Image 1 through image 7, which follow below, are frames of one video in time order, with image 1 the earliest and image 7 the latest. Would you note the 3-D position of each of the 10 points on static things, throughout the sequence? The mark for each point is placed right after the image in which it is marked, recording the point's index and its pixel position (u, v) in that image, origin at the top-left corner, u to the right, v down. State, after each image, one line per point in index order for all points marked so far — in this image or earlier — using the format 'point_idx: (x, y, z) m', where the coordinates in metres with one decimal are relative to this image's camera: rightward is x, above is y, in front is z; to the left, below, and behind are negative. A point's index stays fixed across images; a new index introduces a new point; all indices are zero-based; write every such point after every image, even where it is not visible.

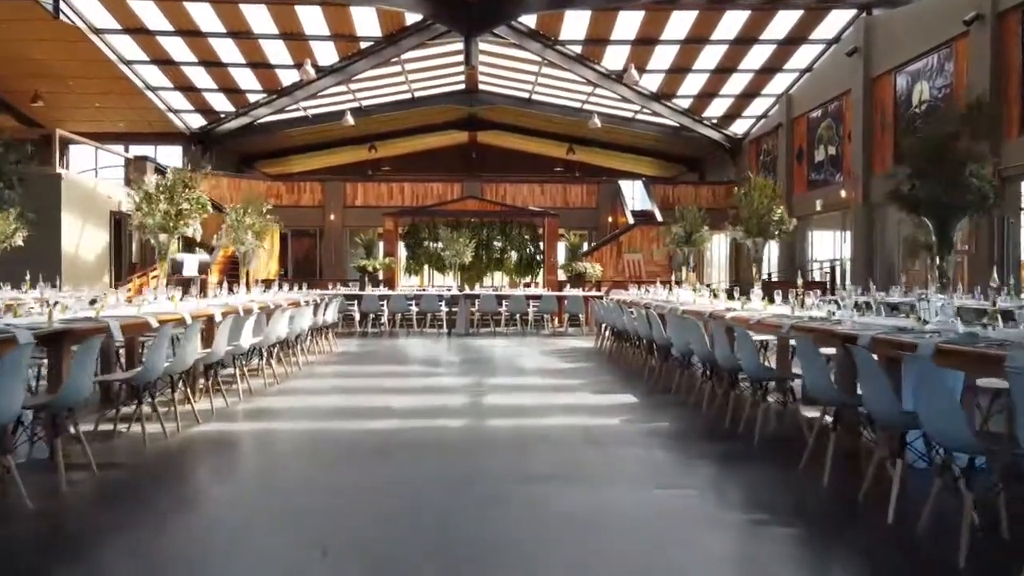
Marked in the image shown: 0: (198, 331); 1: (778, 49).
0: (-1.5, -0.2, +5.0) m
1: (+4.5, +4.1, +17.6) m
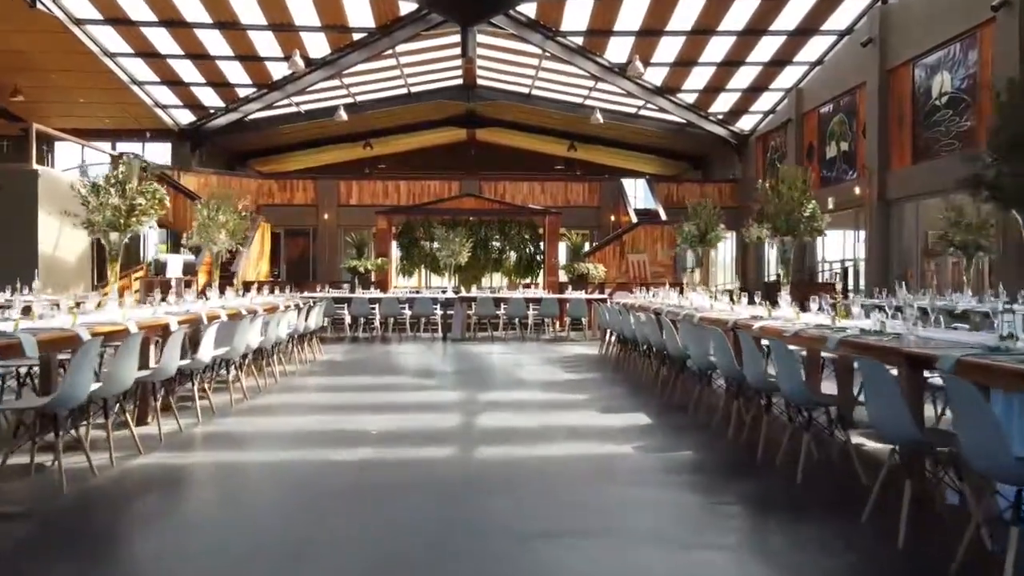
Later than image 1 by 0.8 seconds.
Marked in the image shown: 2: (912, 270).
0: (-1.6, -0.2, +4.3) m
1: (+4.5, +4.0, +16.9) m
2: (+5.7, +0.3, +14.7) m
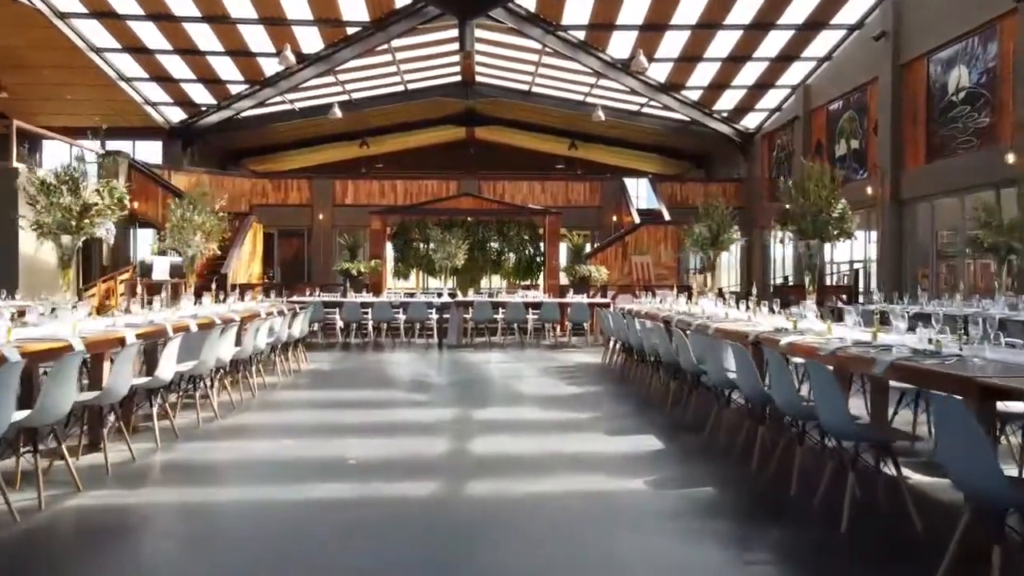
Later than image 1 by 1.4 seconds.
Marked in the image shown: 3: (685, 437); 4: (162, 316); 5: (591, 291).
0: (-1.6, -0.3, +3.7) m
1: (+4.5, +4.0, +16.3) m
2: (+5.7, +0.2, +14.1) m
3: (+0.8, -0.7, +5.0) m
4: (-2.1, -0.2, +6.1) m
5: (+1.1, -0.1, +14.8) m
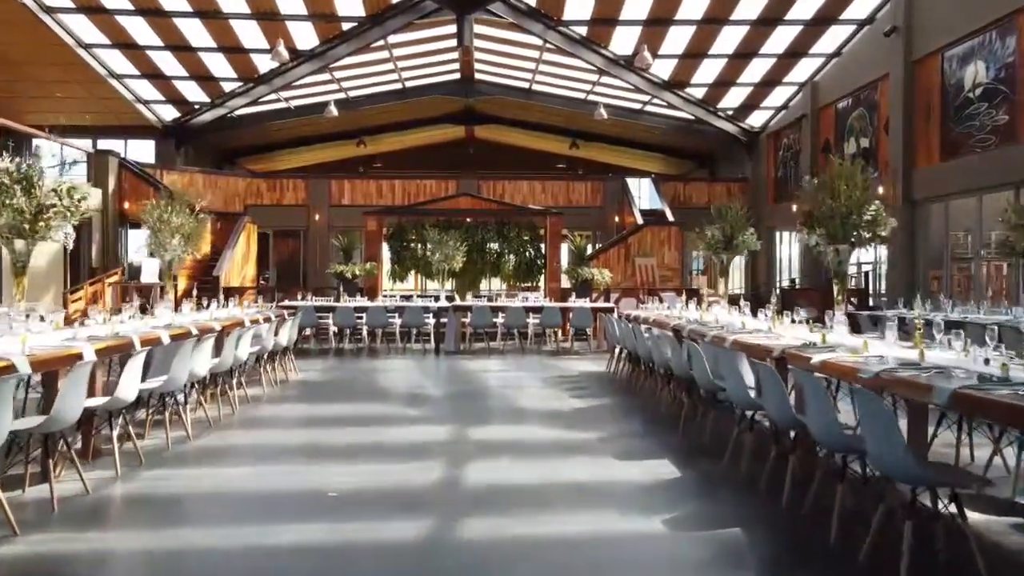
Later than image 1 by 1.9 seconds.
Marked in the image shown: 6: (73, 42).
0: (-1.6, -0.3, +3.3) m
1: (+4.5, +4.0, +15.9) m
2: (+5.7, +0.2, +13.7) m
3: (+0.8, -0.8, +4.5) m
4: (-2.1, -0.2, +5.7) m
5: (+1.1, -0.1, +14.4) m
6: (-7.0, +3.9, +16.4) m
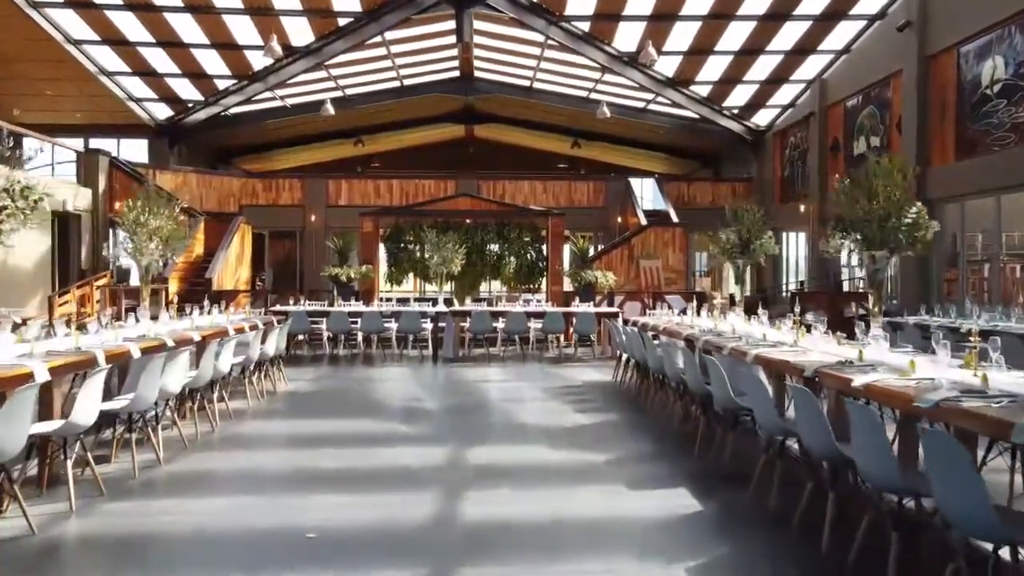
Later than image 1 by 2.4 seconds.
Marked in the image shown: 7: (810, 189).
0: (-1.6, -0.4, +2.8) m
1: (+4.5, +3.9, +15.4) m
2: (+5.7, +0.2, +13.2) m
3: (+0.8, -0.8, +4.1) m
4: (-2.1, -0.3, +5.2) m
5: (+1.1, -0.1, +13.9) m
6: (-7.0, +3.9, +16.0) m
7: (+5.2, +1.7, +18.0) m
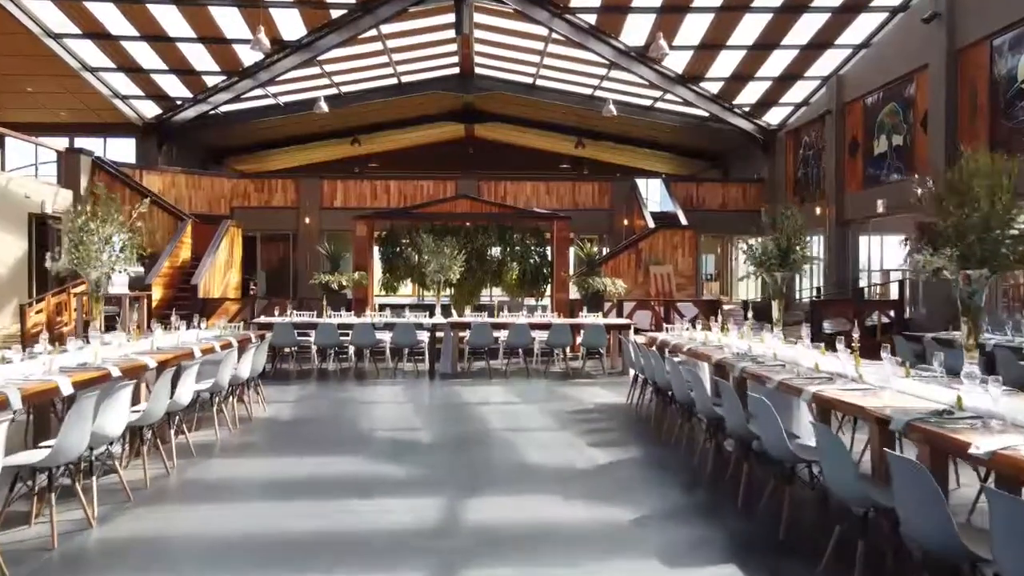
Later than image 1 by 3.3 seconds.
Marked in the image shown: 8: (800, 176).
0: (-1.5, -0.5, +2.0) m
1: (+4.5, +3.8, +14.6) m
2: (+5.7, +0.1, +12.4) m
3: (+0.9, -0.9, +3.3) m
4: (-2.1, -0.3, +4.4) m
5: (+1.2, -0.2, +13.1) m
6: (-6.9, +3.8, +15.2) m
7: (+5.2, +1.6, +17.2) m
8: (+5.2, +2.0, +18.7) m
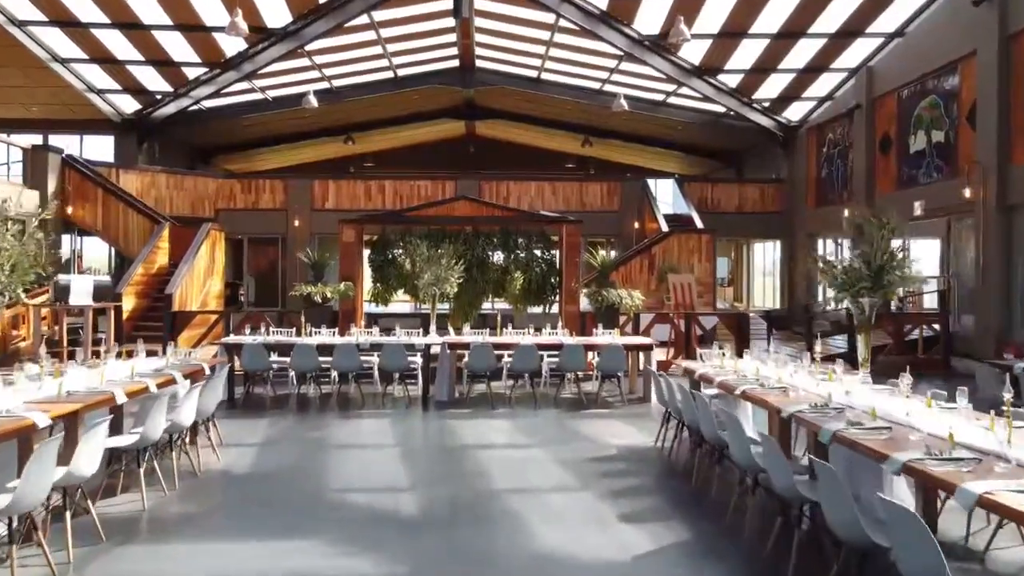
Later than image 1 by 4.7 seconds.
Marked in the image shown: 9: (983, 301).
0: (-1.5, -0.6, +0.7) m
1: (+4.6, +3.7, +13.3) m
2: (+5.8, -0.1, +11.1) m
3: (+0.9, -1.0, +2.0) m
4: (-2.0, -0.5, +3.1) m
5: (+1.2, -0.4, +11.8) m
6: (-6.9, +3.6, +13.9) m
7: (+5.3, +1.5, +15.9) m
8: (+5.3, +1.9, +17.4) m
9: (+5.5, -0.2, +12.0) m
